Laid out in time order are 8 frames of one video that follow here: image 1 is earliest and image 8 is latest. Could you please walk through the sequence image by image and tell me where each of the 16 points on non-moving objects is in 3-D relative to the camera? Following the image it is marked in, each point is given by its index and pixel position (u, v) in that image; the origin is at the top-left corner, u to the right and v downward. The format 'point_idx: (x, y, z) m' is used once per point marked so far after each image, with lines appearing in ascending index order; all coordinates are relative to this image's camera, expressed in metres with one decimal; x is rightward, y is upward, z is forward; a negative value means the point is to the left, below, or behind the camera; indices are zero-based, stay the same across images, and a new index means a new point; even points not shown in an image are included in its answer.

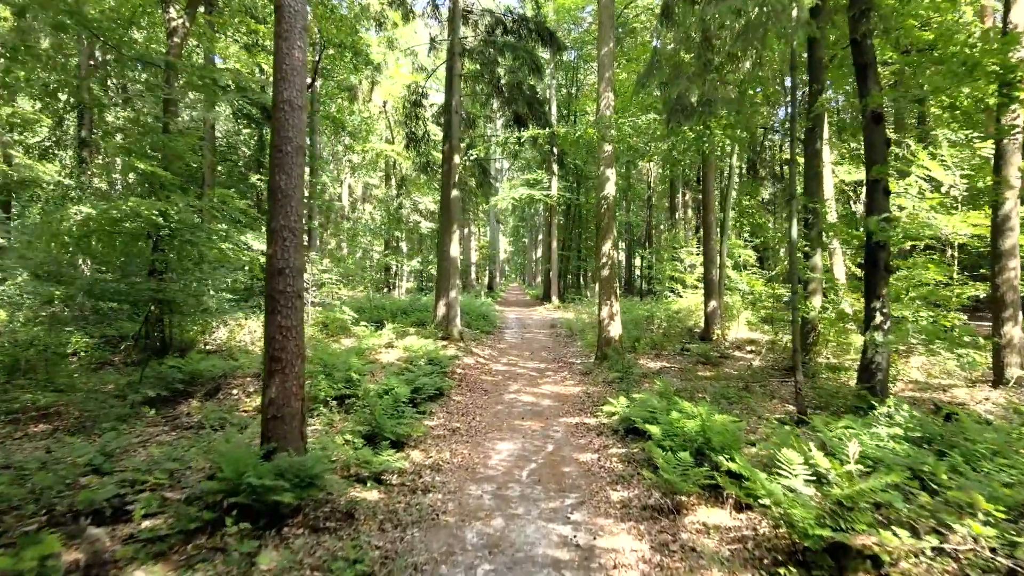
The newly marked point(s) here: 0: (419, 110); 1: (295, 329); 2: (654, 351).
0: (-2.5, +4.7, +14.4) m
1: (-1.9, -0.4, +4.9) m
2: (+3.0, -1.4, +11.4) m
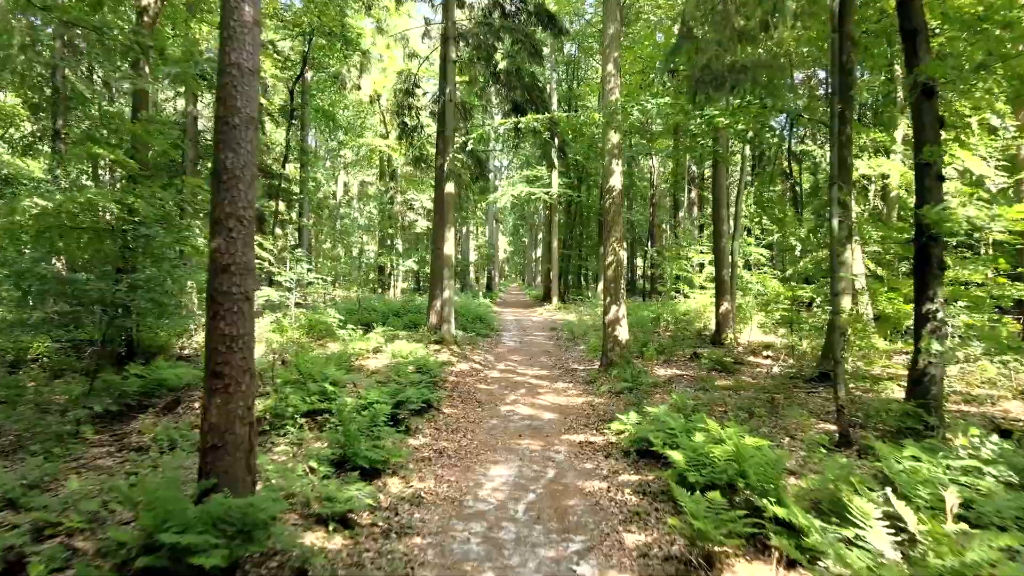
0: (-2.5, +4.7, +13.6) m
1: (-2.0, -0.4, +4.0) m
2: (+3.0, -1.4, +10.6) m
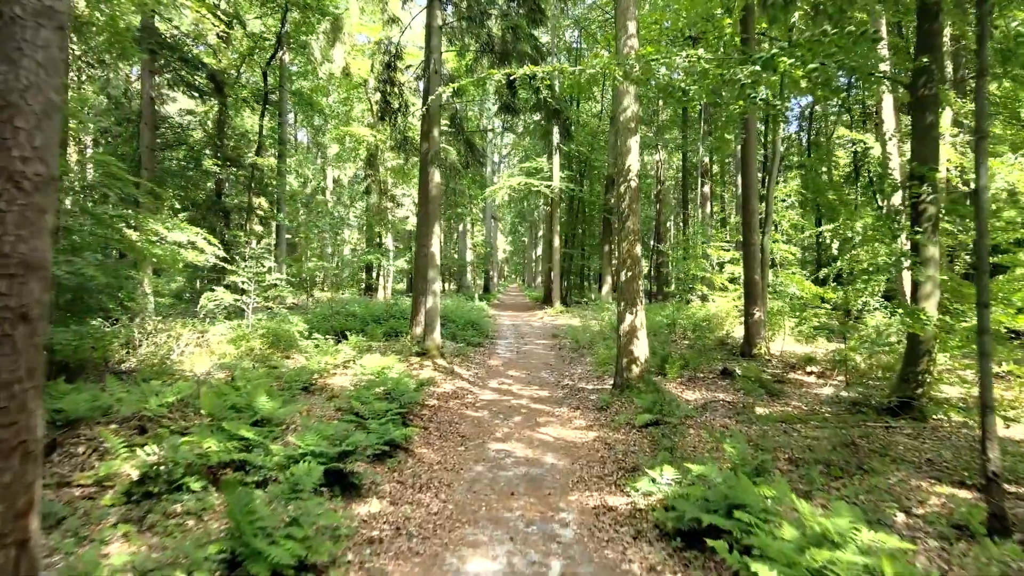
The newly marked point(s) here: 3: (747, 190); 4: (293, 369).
0: (-2.6, +4.7, +11.9) m
1: (-2.1, -0.4, +2.3) m
2: (+2.9, -1.4, +8.8) m
3: (+4.6, +1.9, +10.6) m
4: (-3.5, -1.3, +8.7) m
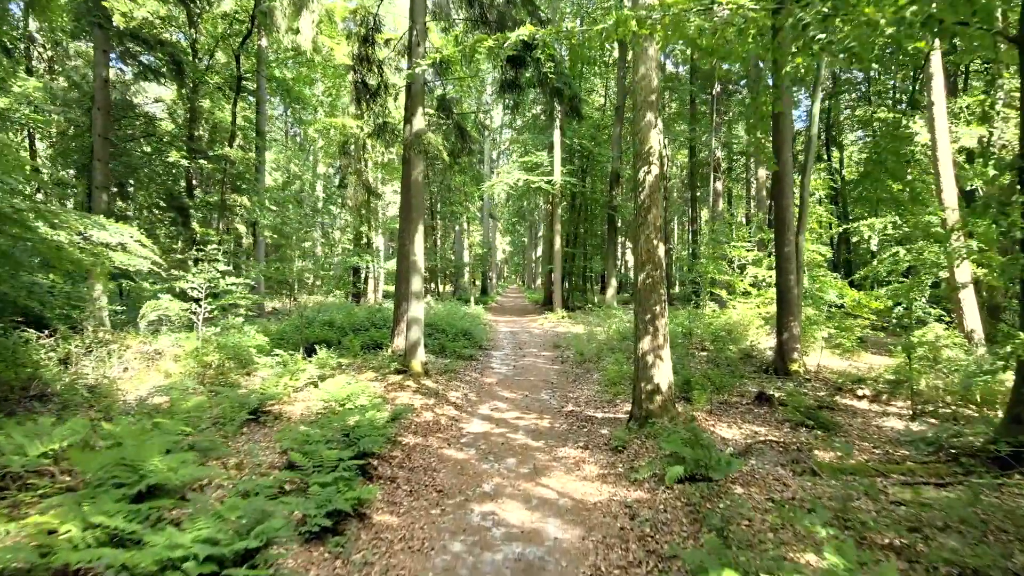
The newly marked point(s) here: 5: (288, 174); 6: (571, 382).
0: (-2.7, +4.5, +10.4) m
1: (-2.2, -0.5, +0.8) m
2: (+2.8, -1.5, +7.3) m
3: (+4.5, +1.8, +9.1) m
4: (-3.6, -1.4, +7.3) m
5: (-7.8, +3.9, +18.9) m
6: (+1.0, -1.6, +9.5) m
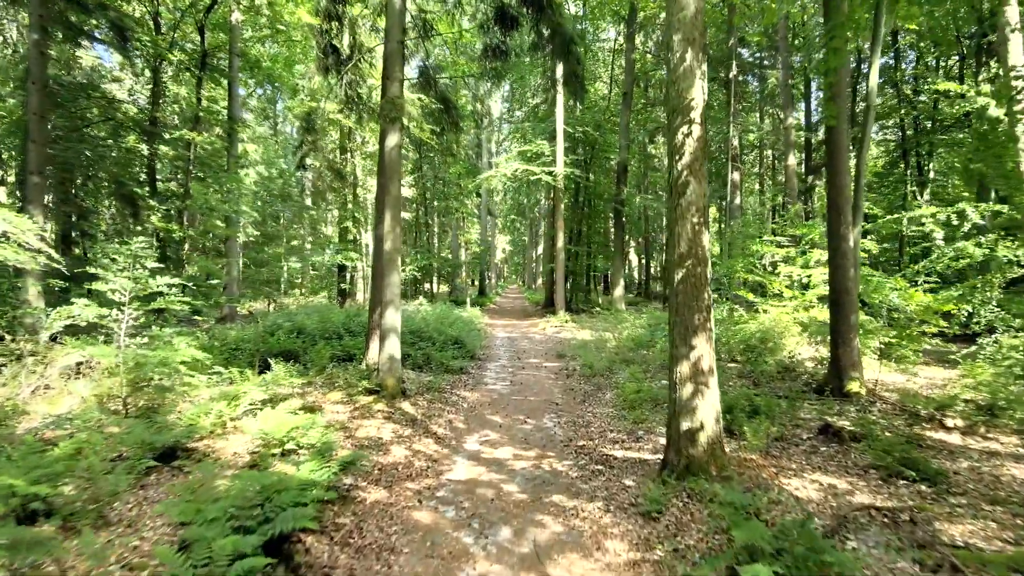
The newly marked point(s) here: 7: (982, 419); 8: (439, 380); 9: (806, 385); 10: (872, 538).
0: (-2.7, +4.5, +8.8) m
1: (-2.2, -0.6, -0.8) m
2: (+2.8, -1.5, +5.7) m
3: (+4.4, +1.8, +7.5) m
4: (-3.6, -1.4, +5.6) m
5: (-7.8, +3.9, +17.3) m
6: (+1.0, -1.6, +7.8) m
7: (+5.3, -1.5, +6.2) m
8: (-1.1, -1.5, +8.6) m
9: (+4.3, -1.4, +8.0) m
10: (+2.4, -1.6, +3.6) m
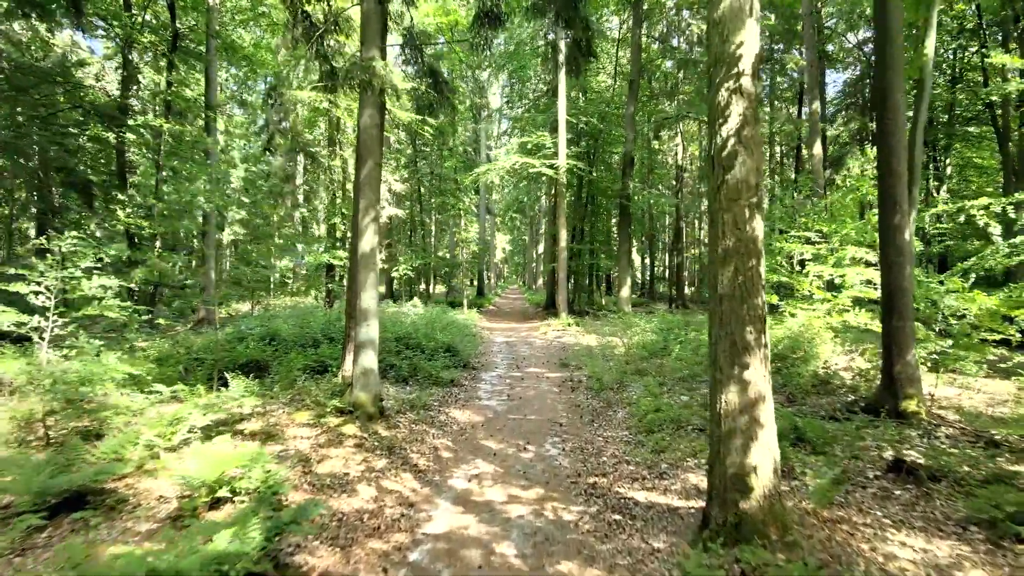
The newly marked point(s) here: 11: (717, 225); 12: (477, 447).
0: (-2.8, +4.5, +7.7) m
1: (-2.3, -0.6, -1.9) m
2: (+2.7, -1.6, +4.6) m
3: (+4.4, +1.7, +6.4) m
4: (-3.7, -1.5, +4.5) m
5: (-7.8, +3.9, +16.2) m
6: (+0.9, -1.7, +6.7) m
7: (+5.2, -1.5, +5.0) m
8: (-1.2, -1.5, +7.5) m
9: (+4.3, -1.5, +6.9) m
10: (+2.3, -1.7, +2.5) m
11: (+1.4, +0.4, +3.7) m
12: (-0.4, -1.7, +6.0) m
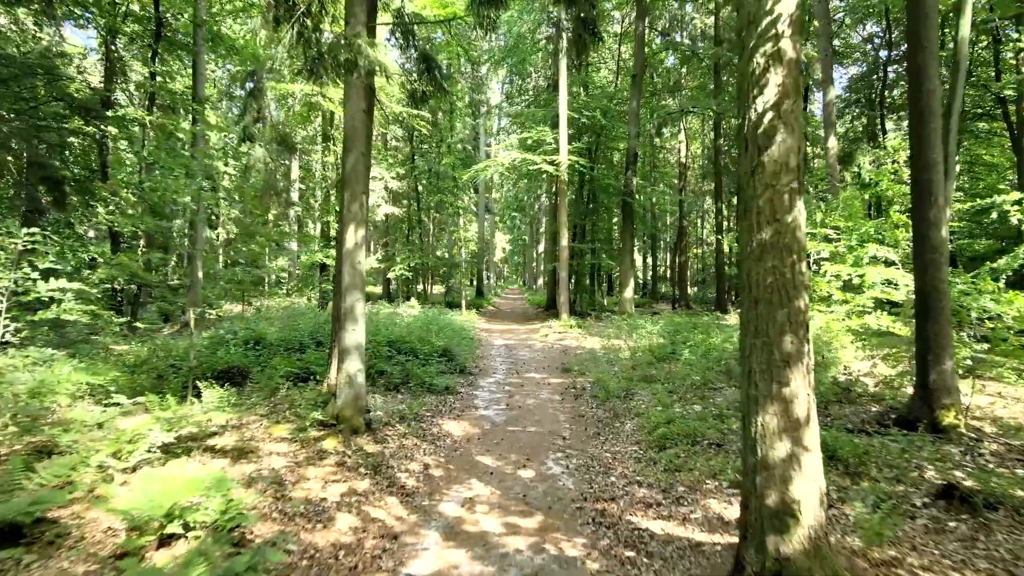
0: (-2.8, +4.5, +7.1) m
1: (-2.3, -0.6, -2.5) m
2: (+2.7, -1.6, +4.1) m
3: (+4.4, +1.7, +5.8) m
4: (-3.7, -1.5, +4.0) m
5: (-7.9, +3.9, +15.7) m
6: (+0.9, -1.7, +6.2) m
7: (+5.2, -1.5, +4.5) m
8: (-1.2, -1.5, +7.0) m
9: (+4.3, -1.5, +6.3) m
10: (+2.3, -1.7, +1.9) m
11: (+1.4, +0.4, +3.1) m
12: (-0.4, -1.8, +5.5) m
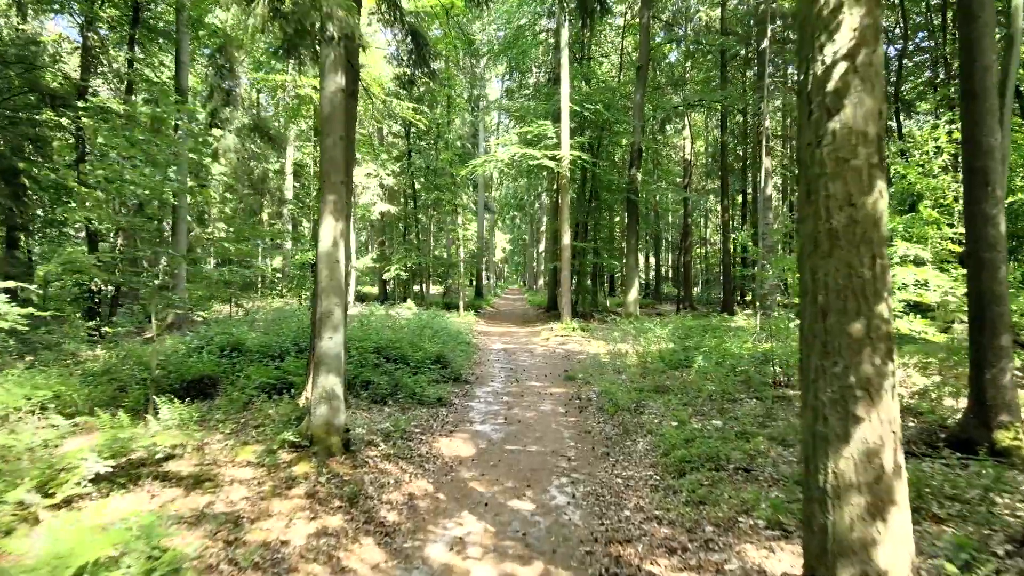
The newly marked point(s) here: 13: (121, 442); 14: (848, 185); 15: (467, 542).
0: (-2.8, +4.5, +6.4) m
1: (-2.3, -0.6, -3.2) m
2: (+2.7, -1.6, +3.3) m
3: (+4.3, +1.7, +5.1) m
4: (-3.7, -1.5, +3.3) m
5: (-7.9, +3.8, +15.0) m
6: (+0.9, -1.7, +5.5) m
7: (+5.2, -1.5, +3.8) m
8: (-1.2, -1.5, +6.3) m
9: (+4.3, -1.5, +5.6) m
10: (+2.3, -1.7, +1.2) m
11: (+1.3, +0.4, +2.4) m
12: (-0.4, -1.8, +4.8) m
13: (-3.3, -1.3, +4.7) m
14: (+1.4, +0.5, +2.4) m
15: (-0.3, -1.8, +4.0) m
